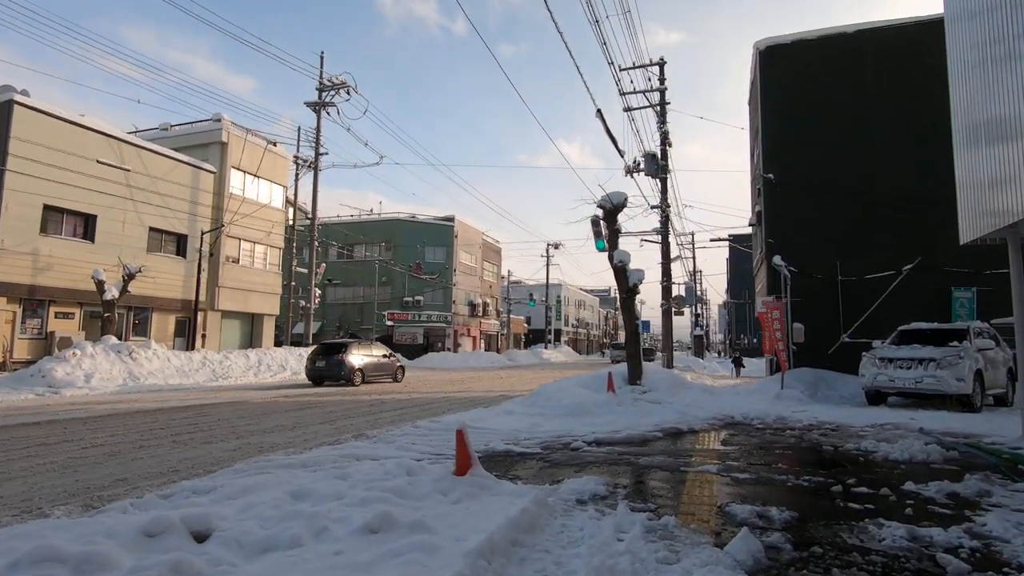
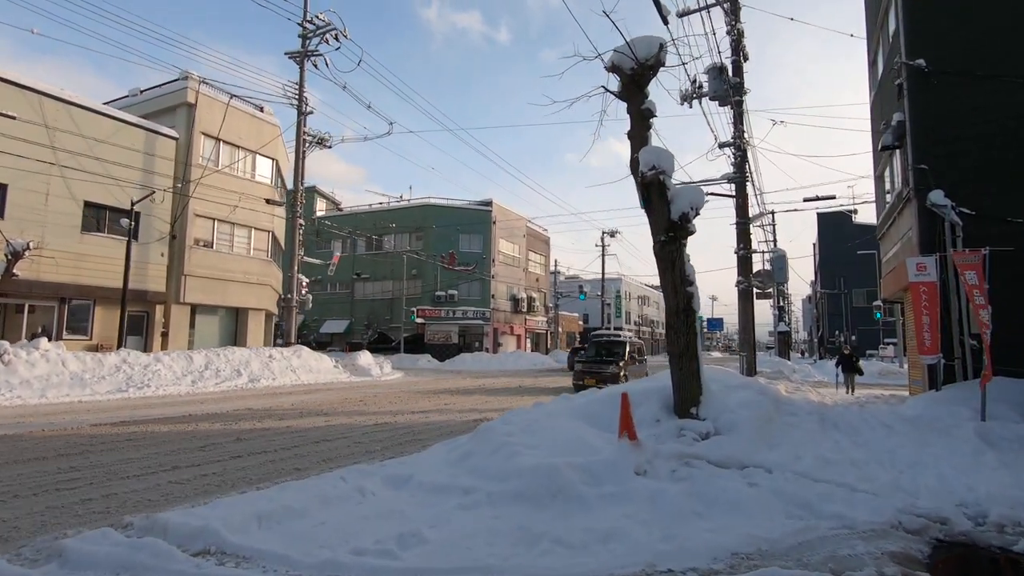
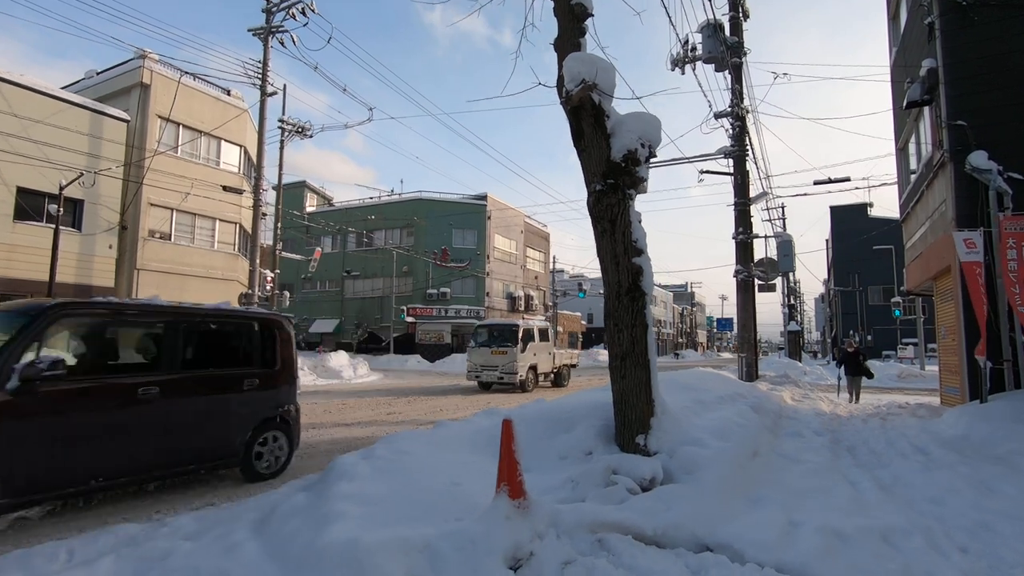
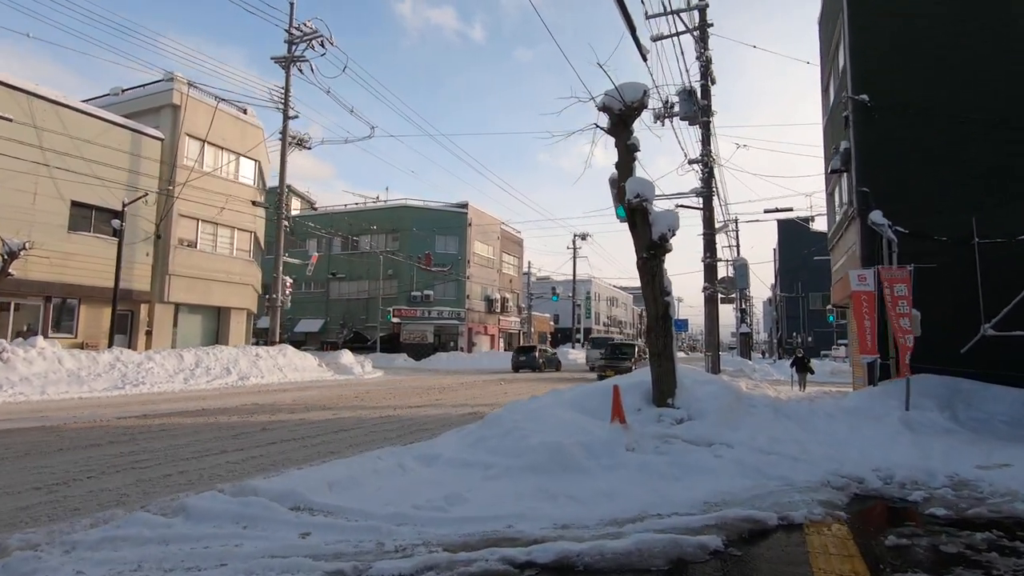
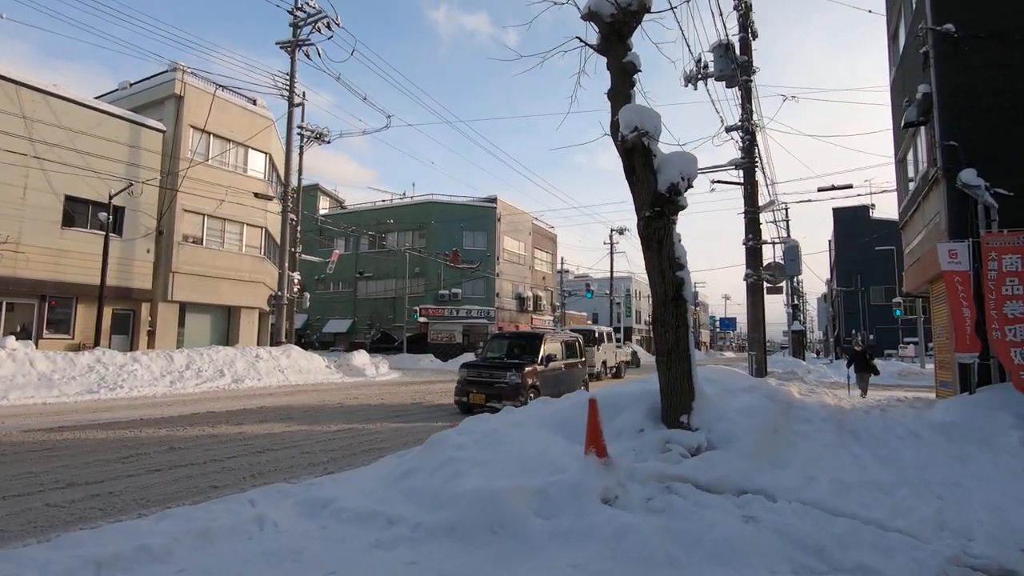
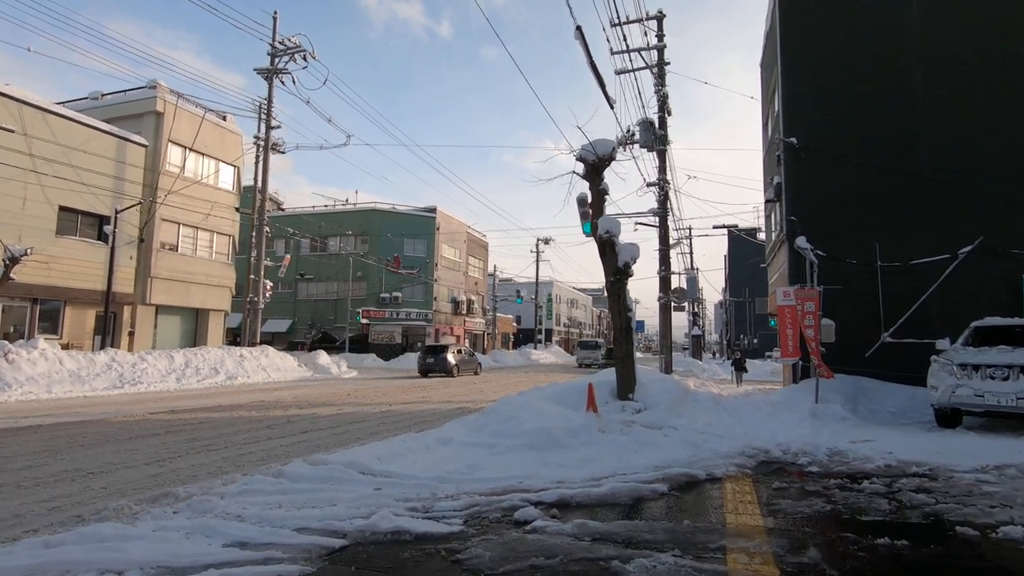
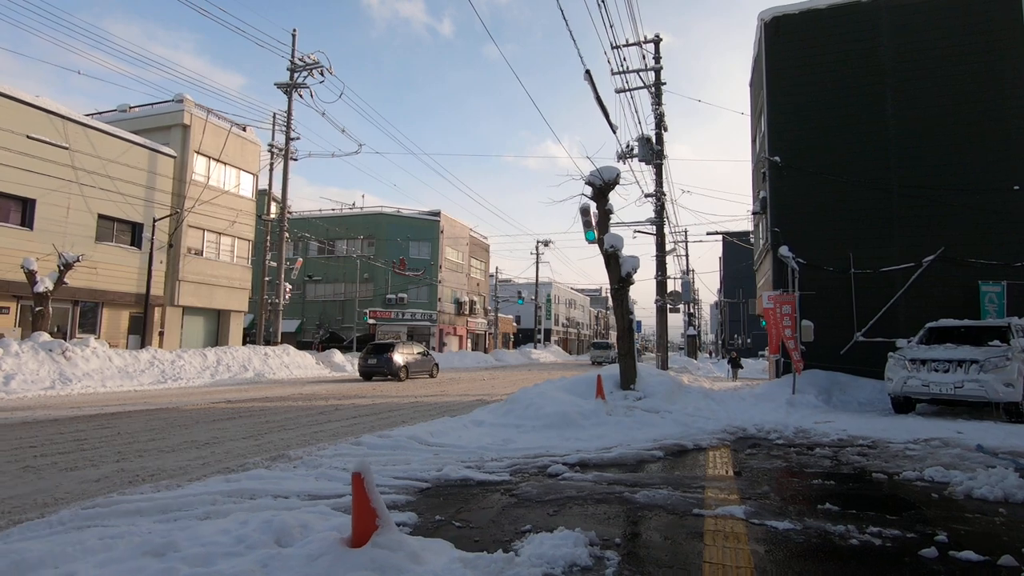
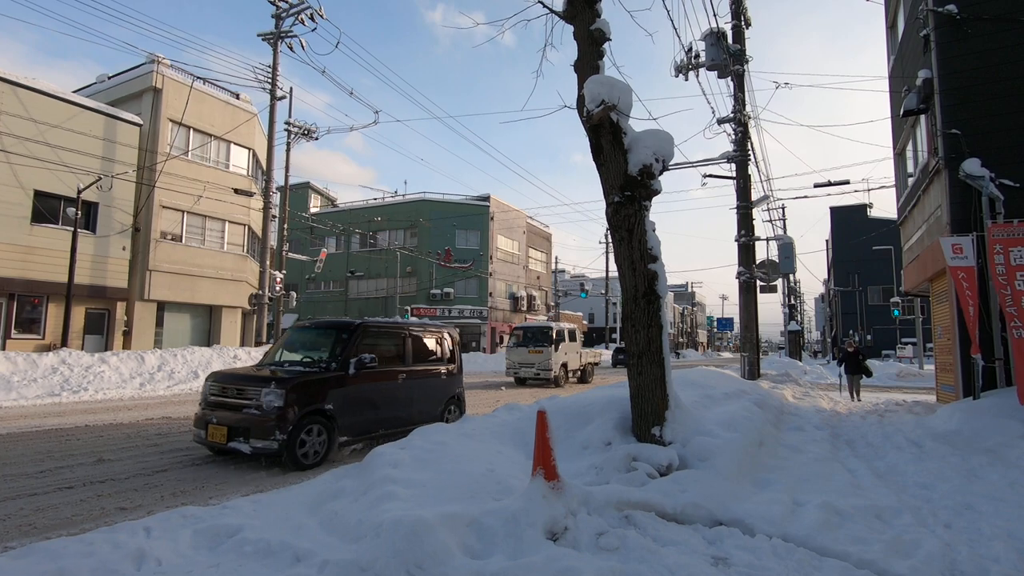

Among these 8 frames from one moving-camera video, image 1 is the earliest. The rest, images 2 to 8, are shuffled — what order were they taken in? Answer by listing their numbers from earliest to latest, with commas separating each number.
7, 6, 4, 2, 5, 8, 3
